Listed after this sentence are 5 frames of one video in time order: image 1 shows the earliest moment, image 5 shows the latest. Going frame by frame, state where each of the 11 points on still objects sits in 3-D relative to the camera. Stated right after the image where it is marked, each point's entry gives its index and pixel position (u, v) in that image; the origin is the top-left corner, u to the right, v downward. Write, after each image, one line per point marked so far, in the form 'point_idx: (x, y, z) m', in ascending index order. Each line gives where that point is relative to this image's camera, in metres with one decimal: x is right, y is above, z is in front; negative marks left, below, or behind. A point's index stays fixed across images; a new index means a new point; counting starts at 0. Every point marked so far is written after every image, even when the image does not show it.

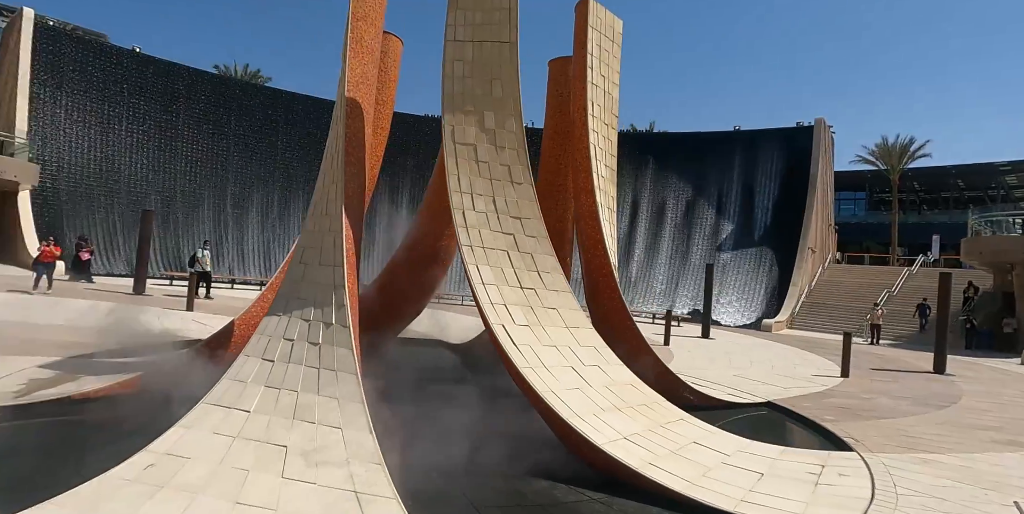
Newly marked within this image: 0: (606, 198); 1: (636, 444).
0: (+1.0, +0.7, +6.6) m
1: (+0.9, -1.4, +4.5) m
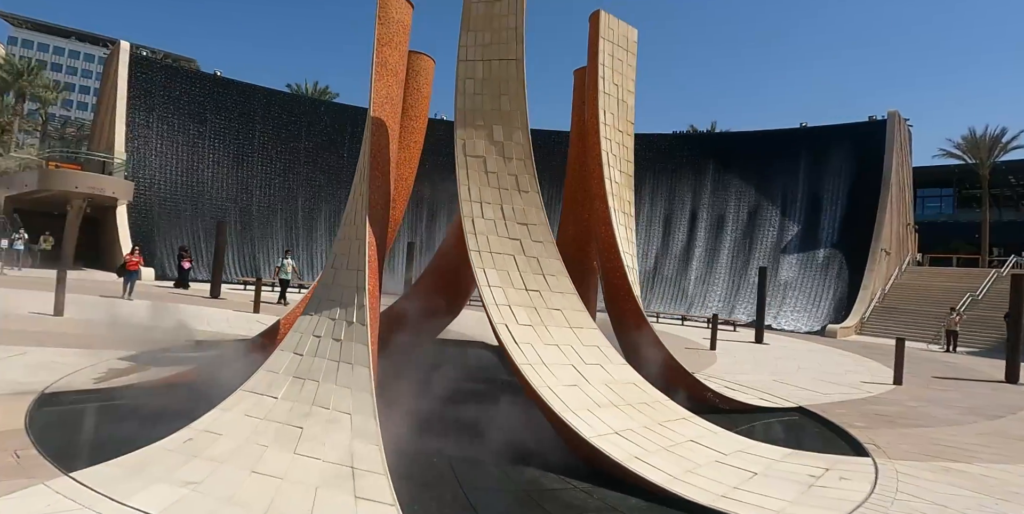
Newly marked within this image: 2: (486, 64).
0: (+1.2, +0.6, +6.8) m
1: (+0.8, -1.4, +4.7) m
2: (-0.3, +2.0, +6.1) m
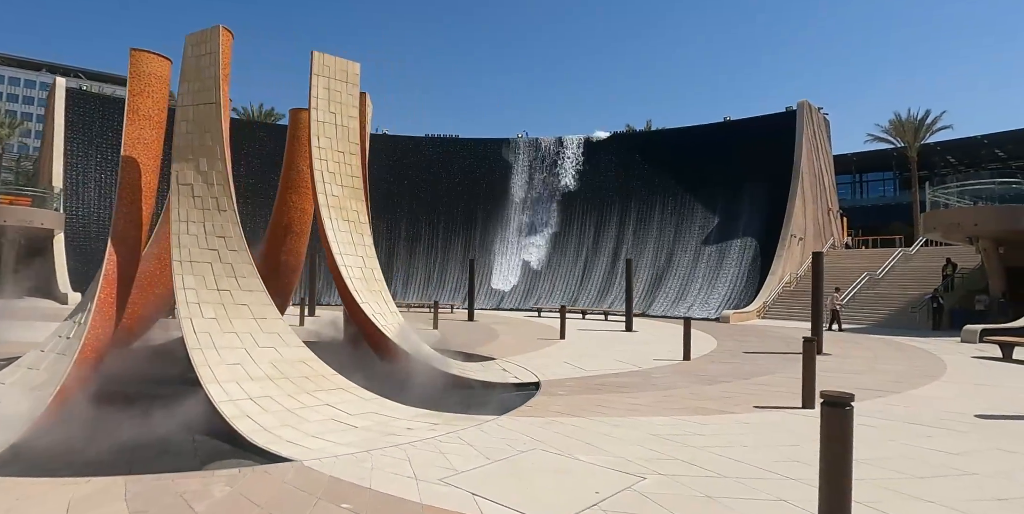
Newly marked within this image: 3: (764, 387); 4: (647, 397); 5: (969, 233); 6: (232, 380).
0: (-2.3, +0.6, +8.1) m
1: (-2.6, -1.4, +5.9) m
2: (-3.9, +1.8, +7.4) m
3: (+3.7, -2.0, +8.9) m
4: (+1.8, -1.9, +8.0) m
5: (+15.0, +0.8, +19.7) m
6: (-2.9, -1.3, +6.2) m
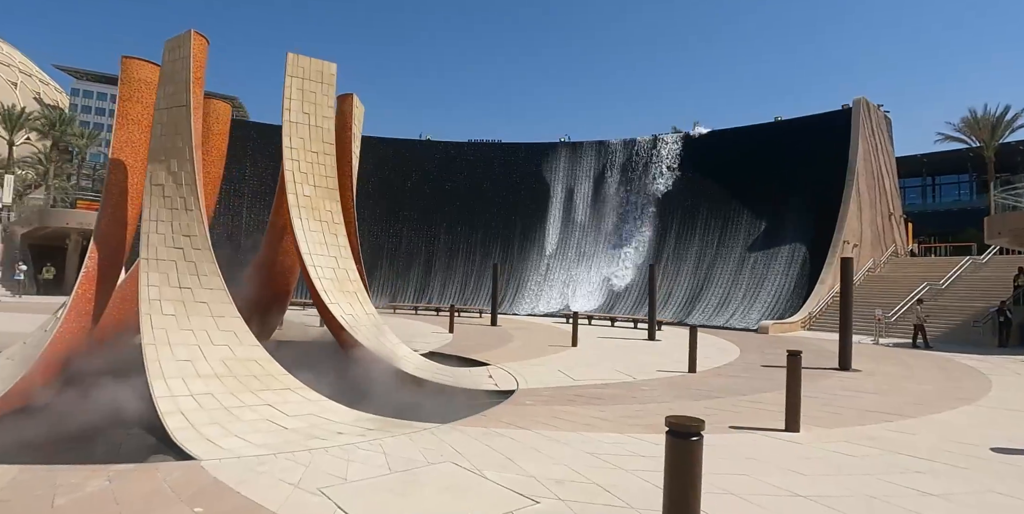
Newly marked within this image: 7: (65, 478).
0: (-2.7, +0.6, +8.1) m
1: (-3.2, -1.4, +6.0) m
2: (-4.3, +1.8, +7.5) m
3: (+3.4, -2.0, +8.3) m
4: (+1.4, -1.9, +7.6) m
5: (+15.7, +0.5, +17.9) m
6: (-3.5, -1.3, +6.2) m
7: (-3.0, -1.5, +4.1) m
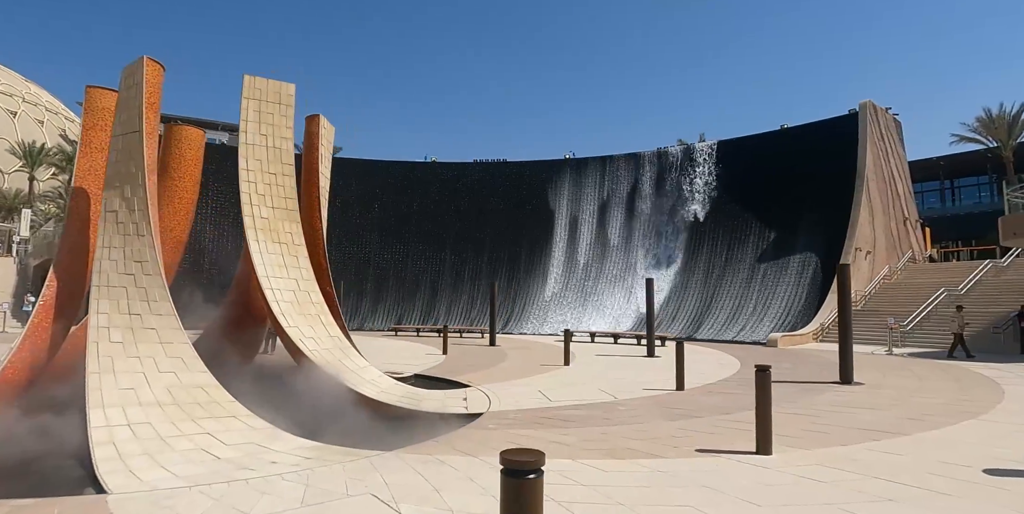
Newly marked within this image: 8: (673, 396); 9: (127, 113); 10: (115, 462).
0: (-3.2, +0.3, +7.9) m
1: (-3.7, -1.7, +5.8) m
2: (-4.8, +1.5, +7.5) m
3: (+2.9, -2.2, +7.9) m
4: (+0.9, -2.1, +7.2) m
5: (+15.5, +0.4, +17.1) m
6: (-4.0, -1.5, +6.1) m
7: (-3.6, -1.7, +3.9) m
8: (+2.7, -2.3, +10.2) m
9: (-4.9, +1.8, +7.6) m
10: (-3.4, -1.8, +5.2) m
